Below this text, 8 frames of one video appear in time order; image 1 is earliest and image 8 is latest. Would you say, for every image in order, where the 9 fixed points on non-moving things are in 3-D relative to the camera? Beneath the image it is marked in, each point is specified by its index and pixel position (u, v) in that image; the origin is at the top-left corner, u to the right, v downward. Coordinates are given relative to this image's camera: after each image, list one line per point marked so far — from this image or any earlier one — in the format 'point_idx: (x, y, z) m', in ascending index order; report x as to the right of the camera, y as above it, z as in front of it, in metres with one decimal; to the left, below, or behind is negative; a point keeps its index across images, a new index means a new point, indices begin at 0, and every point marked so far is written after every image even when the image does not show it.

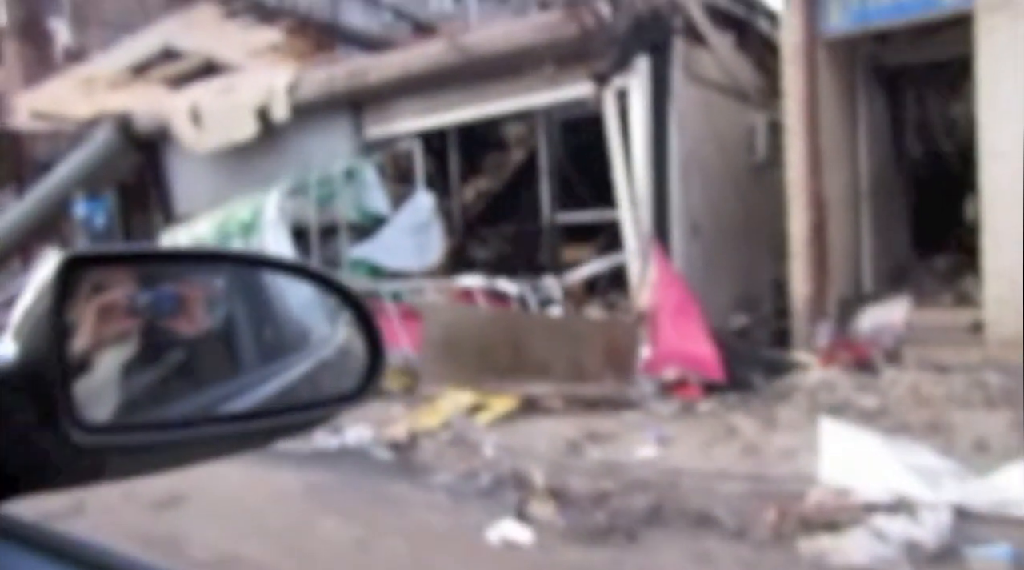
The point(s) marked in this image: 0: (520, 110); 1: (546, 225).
0: (+0.1, +1.8, +9.9) m
1: (+0.4, +0.6, +9.9) m
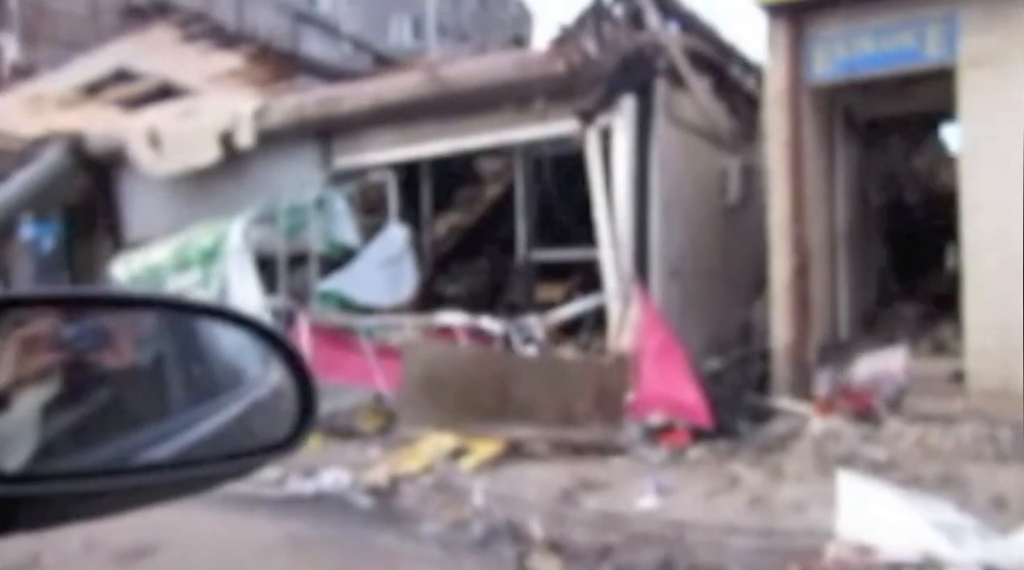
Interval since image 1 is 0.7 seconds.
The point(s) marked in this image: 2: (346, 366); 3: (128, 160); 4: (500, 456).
0: (-0.2, +1.4, +9.7) m
1: (+0.1, +0.2, +9.7) m
2: (-1.2, -0.7, +7.6) m
3: (-5.1, +1.7, +12.7) m
4: (-0.1, -1.1, +6.2) m
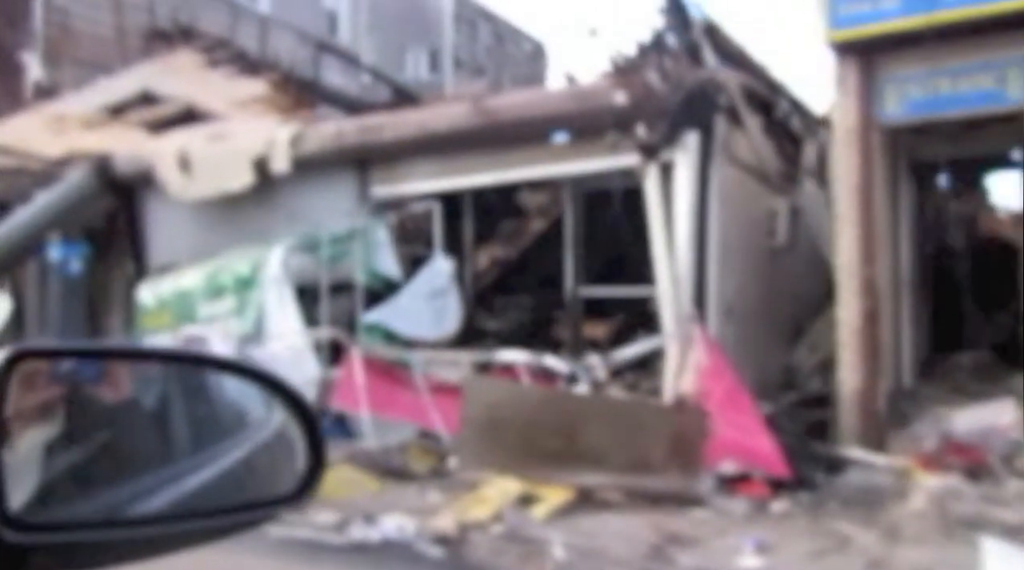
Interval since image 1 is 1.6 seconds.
0: (+0.3, +1.1, +9.4) m
1: (+0.6, -0.1, +9.4) m
2: (-0.8, -0.9, +7.2) m
3: (-4.6, +1.3, +12.4) m
4: (+0.4, -1.3, +5.9) m
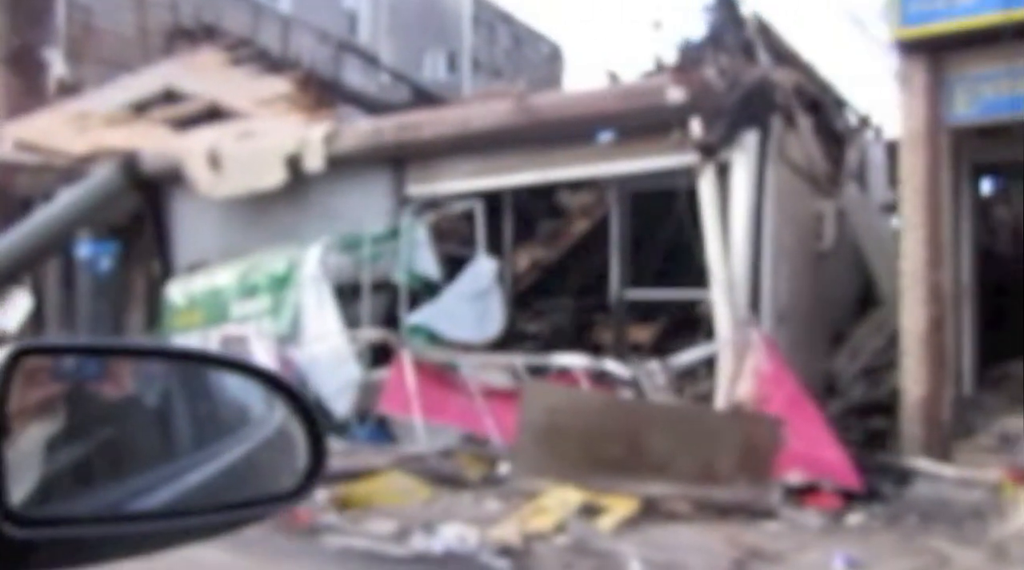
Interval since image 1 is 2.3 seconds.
0: (+0.7, +1.0, +9.2) m
1: (+1.0, -0.2, +9.2) m
2: (-0.4, -0.9, +7.0) m
3: (-4.2, +1.4, +12.2) m
4: (+0.7, -1.4, +5.6) m
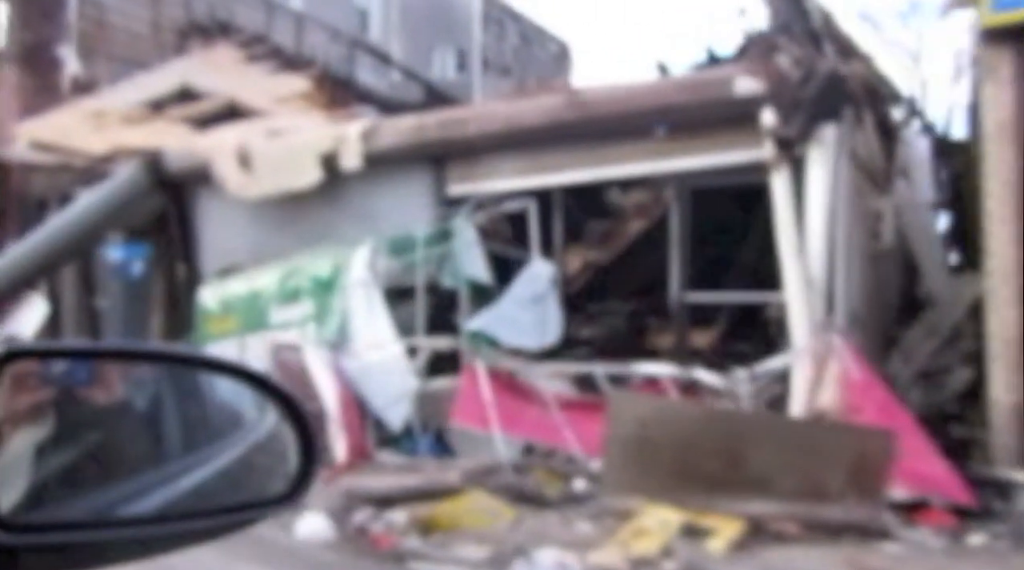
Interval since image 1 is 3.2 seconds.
0: (+1.2, +1.0, +8.8) m
1: (+1.5, -0.2, +8.8) m
2: (+0.1, -0.9, +6.6) m
3: (-3.7, +1.3, +11.8) m
4: (+1.3, -1.4, +5.2) m
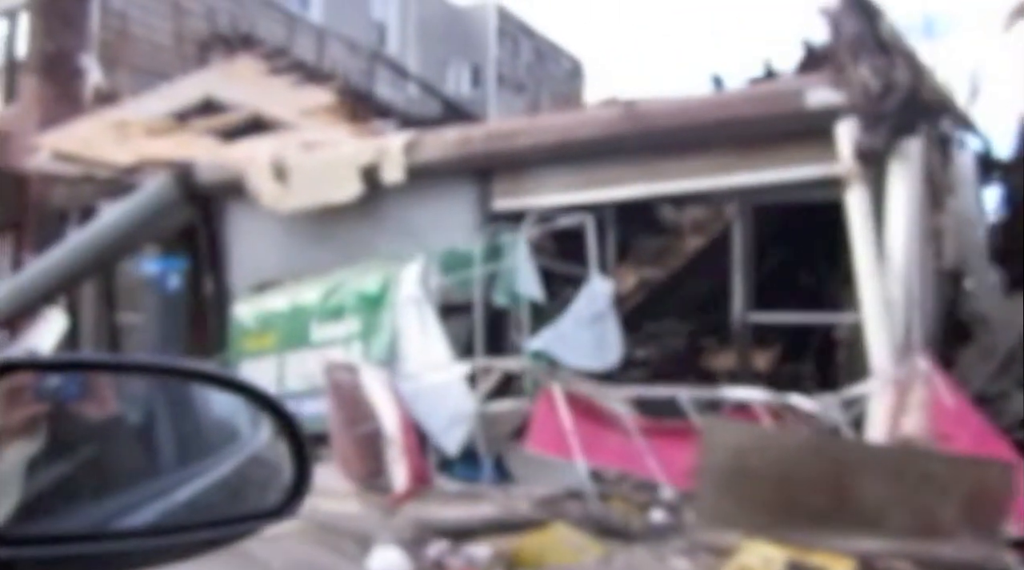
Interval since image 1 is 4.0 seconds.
0: (+1.7, +0.8, +8.5) m
1: (+2.0, -0.3, +8.4) m
2: (+0.6, -1.1, +6.2) m
3: (-3.2, +1.1, +11.4) m
4: (+1.7, -1.5, +4.9) m
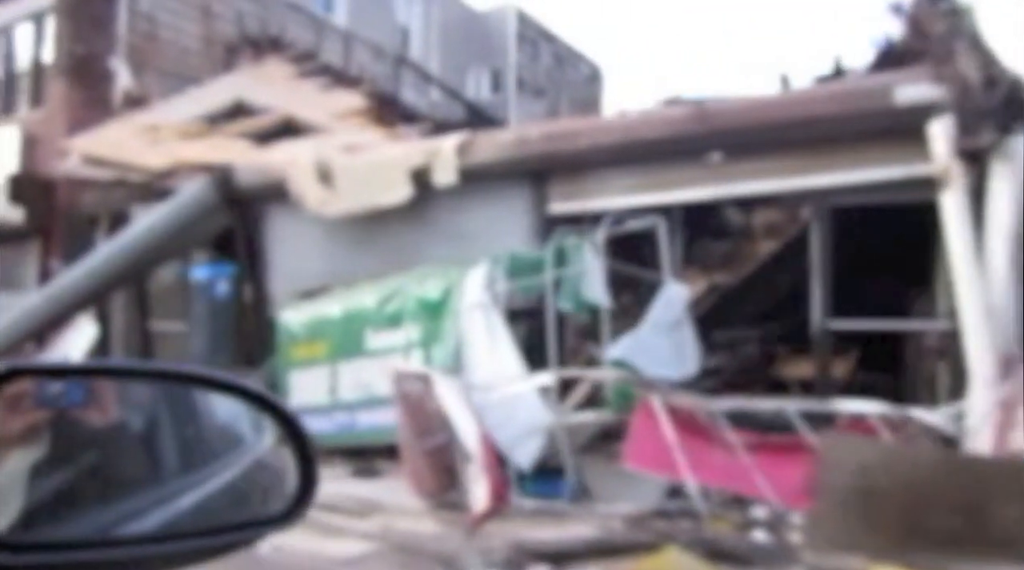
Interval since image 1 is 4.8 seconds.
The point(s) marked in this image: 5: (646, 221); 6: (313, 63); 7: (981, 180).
0: (+2.3, +0.8, +8.1) m
1: (+2.6, -0.4, +8.1) m
2: (+1.1, -1.1, +5.9) m
3: (-2.6, +1.1, +11.1) m
4: (+2.3, -1.5, +4.5) m
5: (+1.2, +0.6, +8.9) m
6: (-3.4, +3.9, +16.7) m
7: (+3.3, +0.8, +7.0) m
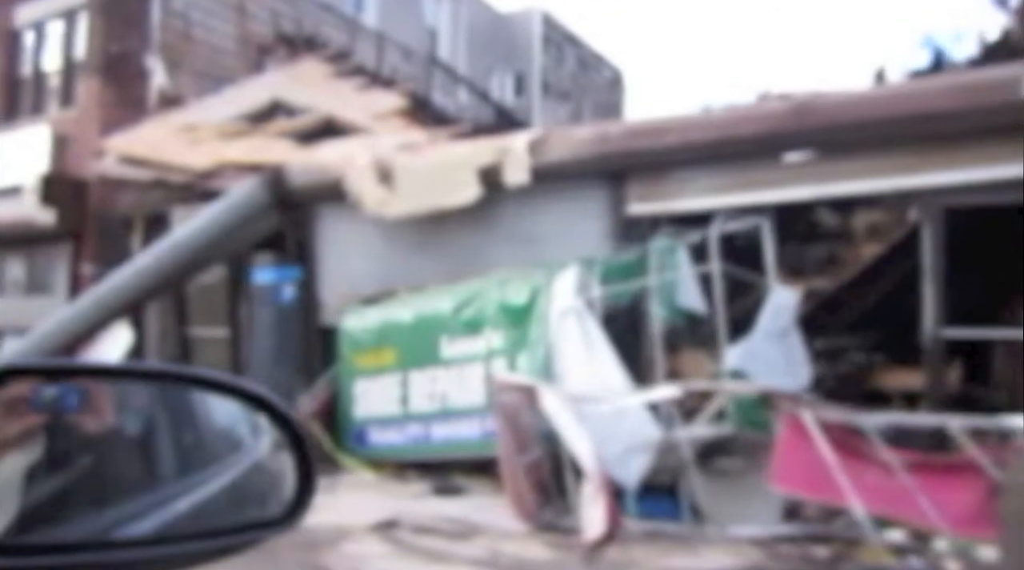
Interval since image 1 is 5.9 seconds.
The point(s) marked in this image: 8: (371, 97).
0: (+3.0, +0.7, +7.6) m
1: (+3.3, -0.4, +7.6) m
2: (+1.9, -1.1, +5.4) m
3: (-1.9, +1.0, +10.6) m
4: (+3.0, -1.5, +4.0) m
5: (+1.9, +0.5, +8.4) m
6: (-2.7, +3.8, +16.2) m
7: (+4.1, +0.7, +6.5) m
8: (-2.1, +2.9, +14.8) m
